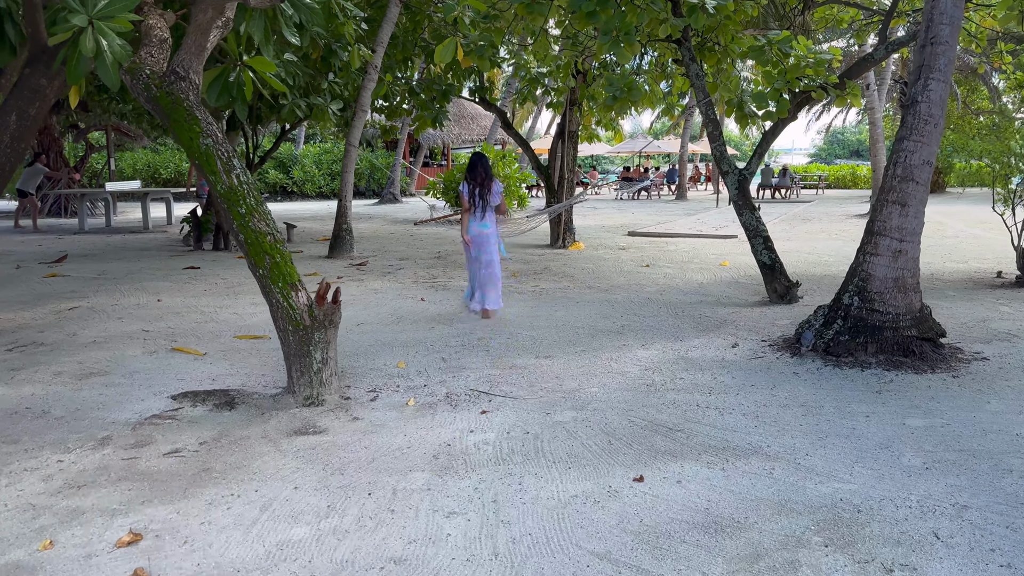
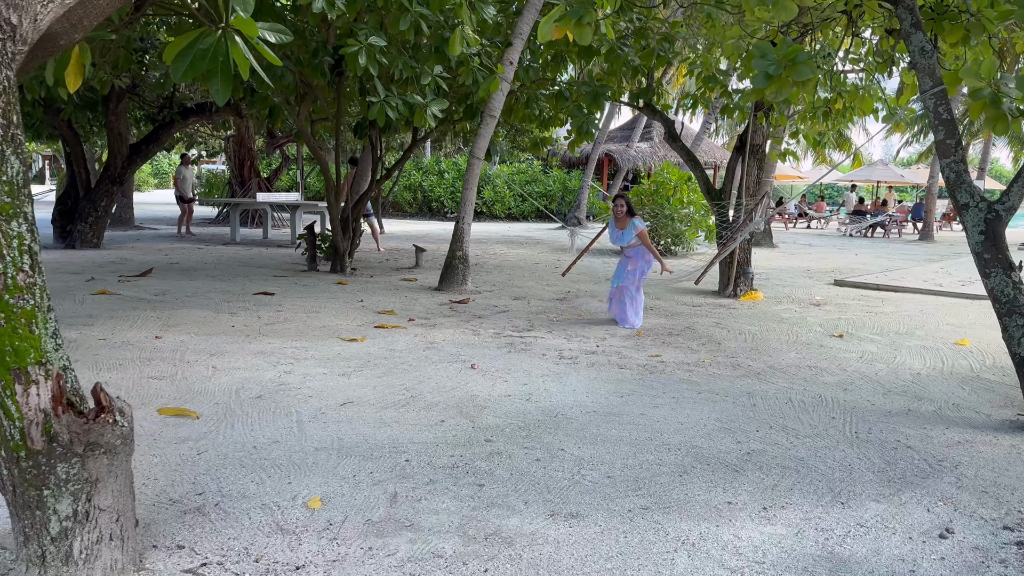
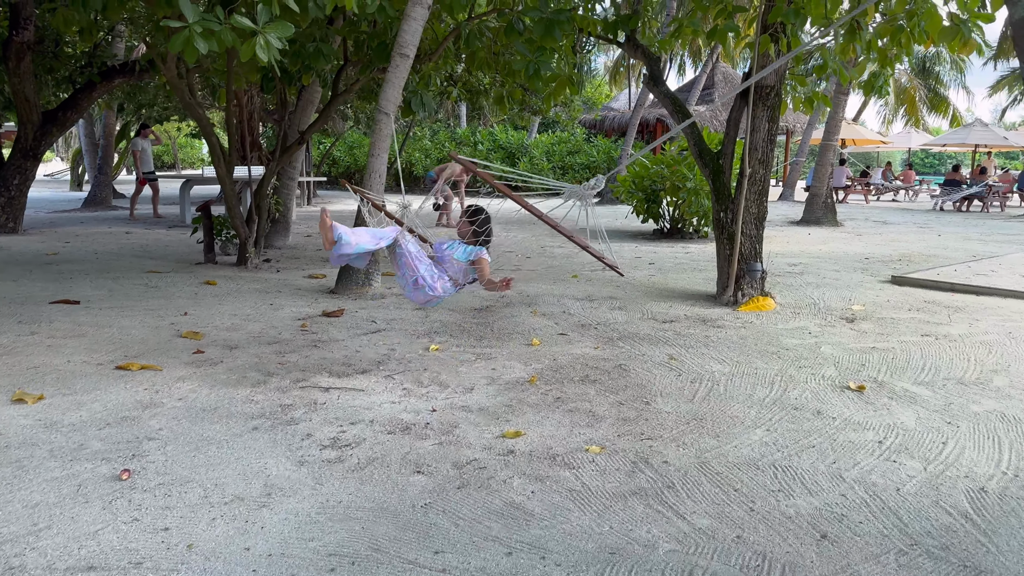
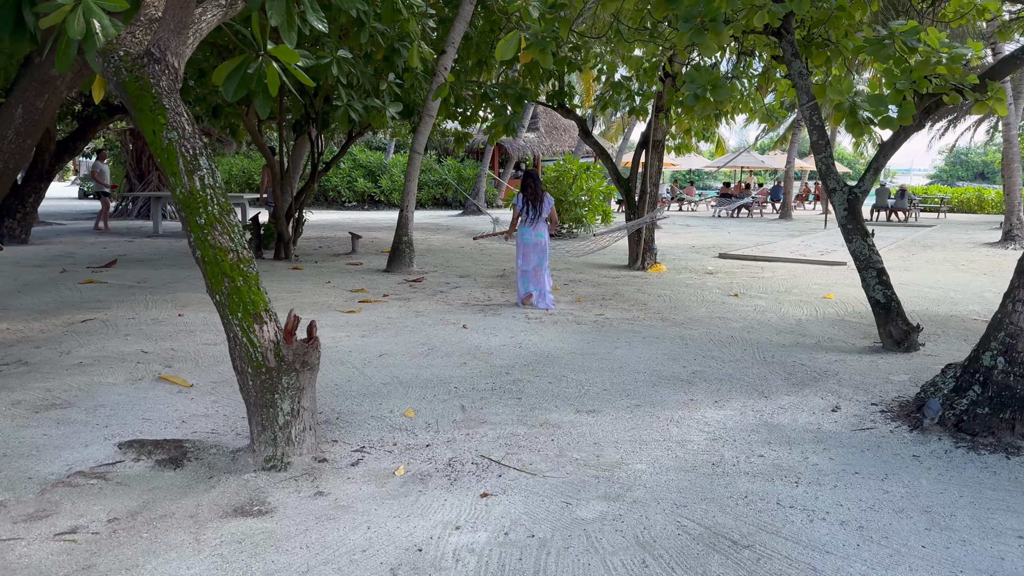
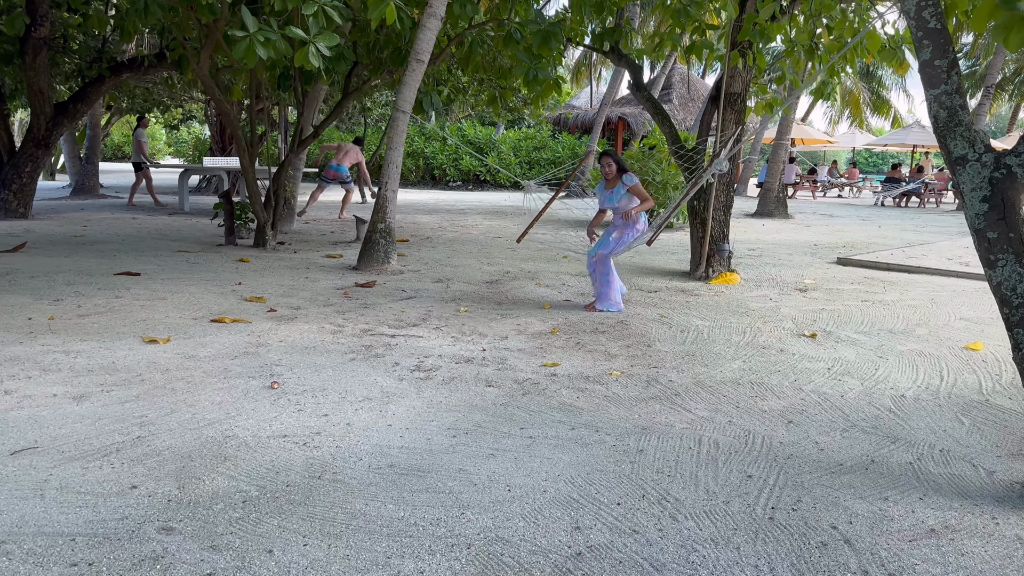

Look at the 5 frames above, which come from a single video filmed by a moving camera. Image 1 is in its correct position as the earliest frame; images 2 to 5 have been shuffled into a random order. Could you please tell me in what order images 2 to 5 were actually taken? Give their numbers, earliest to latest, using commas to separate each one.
4, 2, 5, 3
